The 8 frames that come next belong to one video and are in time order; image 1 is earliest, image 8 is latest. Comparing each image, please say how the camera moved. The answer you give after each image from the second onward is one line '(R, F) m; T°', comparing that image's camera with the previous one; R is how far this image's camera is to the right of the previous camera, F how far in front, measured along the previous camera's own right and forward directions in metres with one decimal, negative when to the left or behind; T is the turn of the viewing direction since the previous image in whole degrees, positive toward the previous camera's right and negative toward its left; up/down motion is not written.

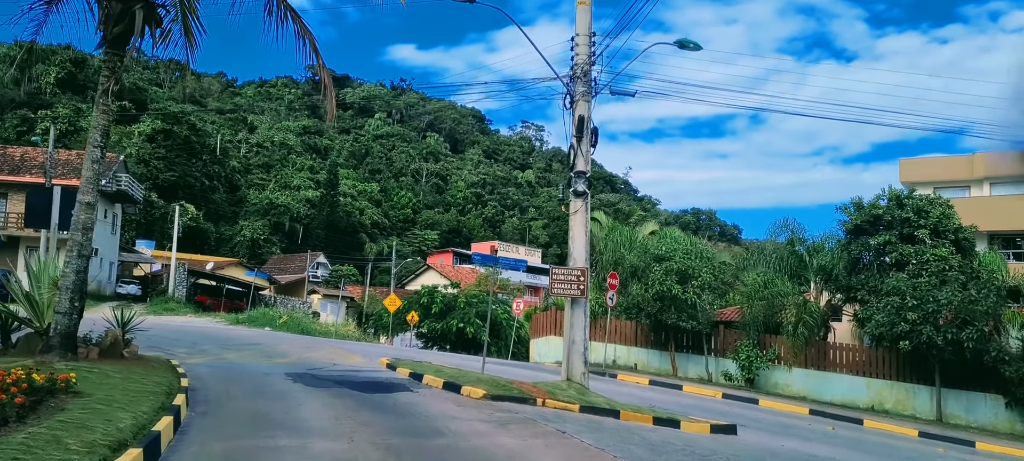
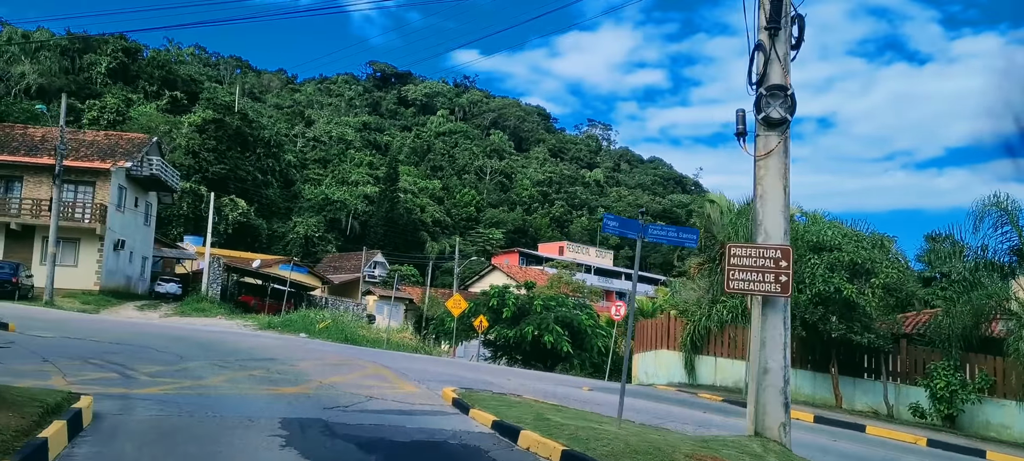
(-0.8, +5.5) m; -4°
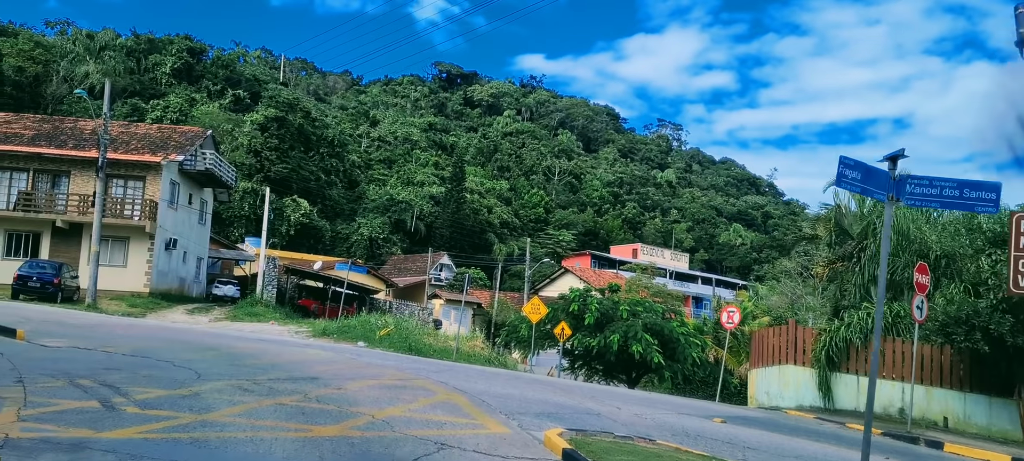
(-0.5, +3.0) m; -4°
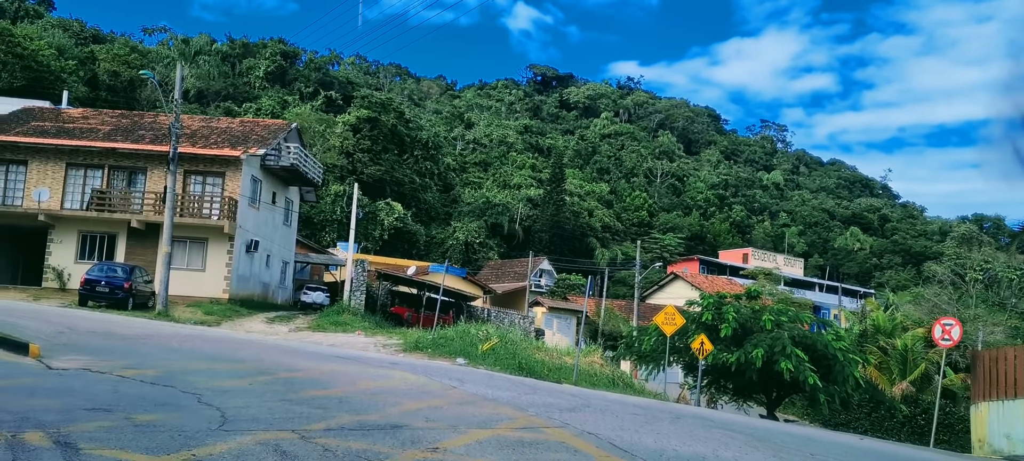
(-0.7, +3.6) m; -6°
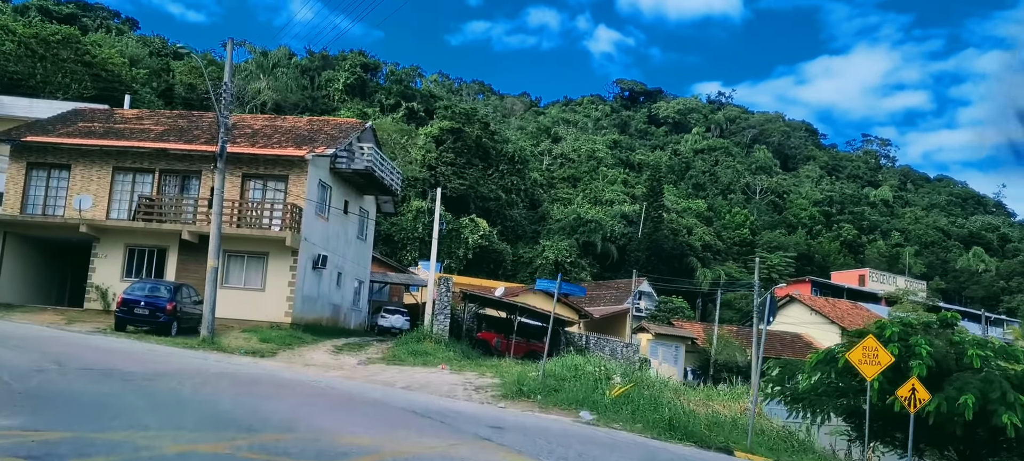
(-0.8, +4.5) m; -5°
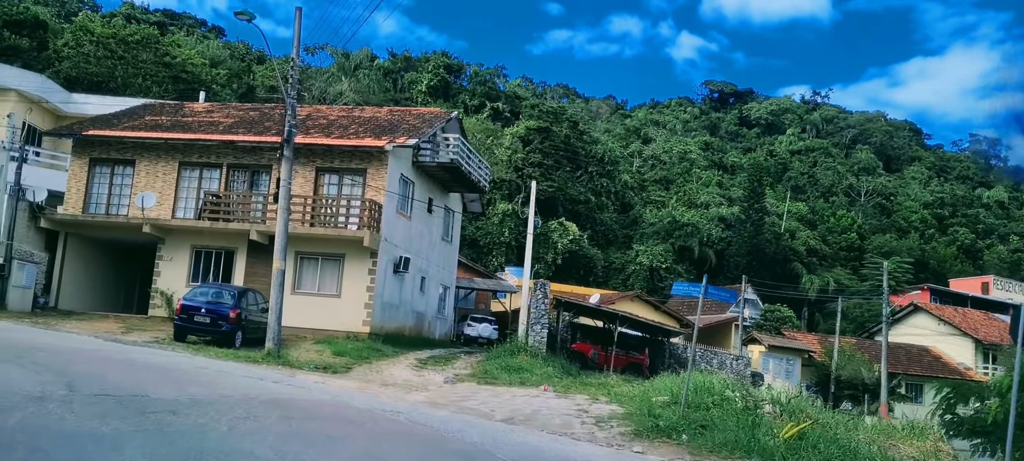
(-0.5, +2.9) m; -5°
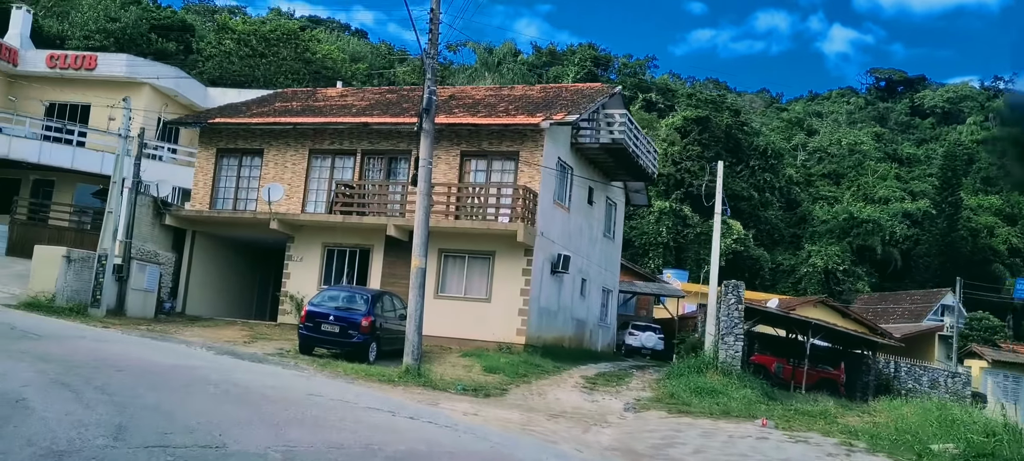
(-0.8, +3.4) m; -9°
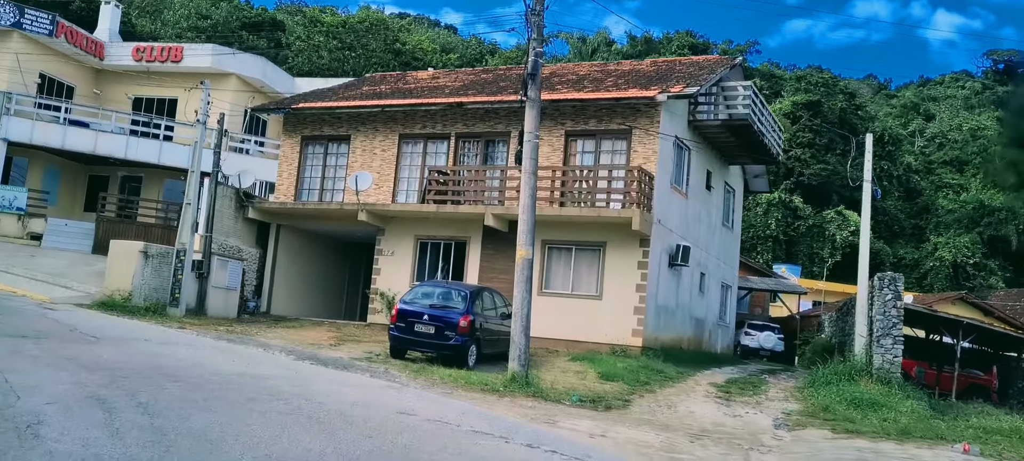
(-0.4, +2.0) m; -6°
